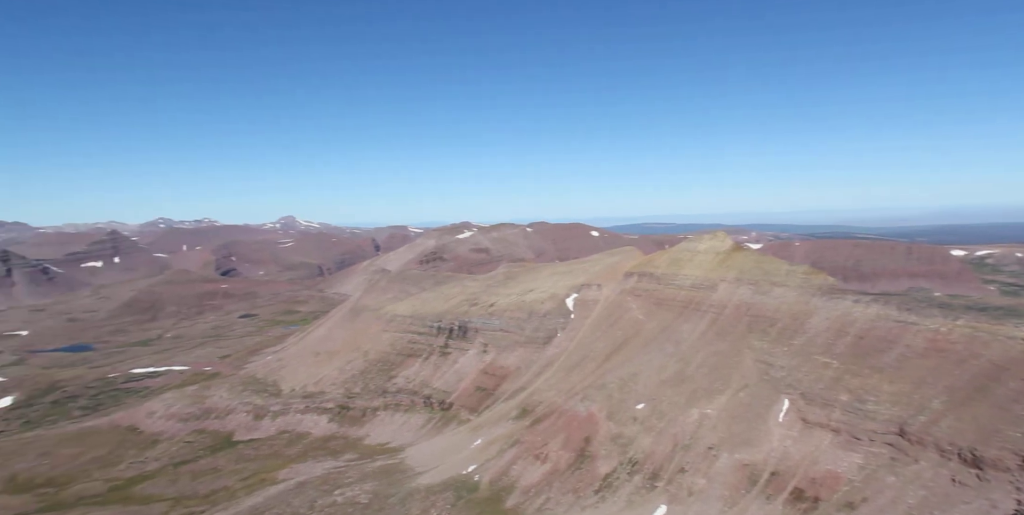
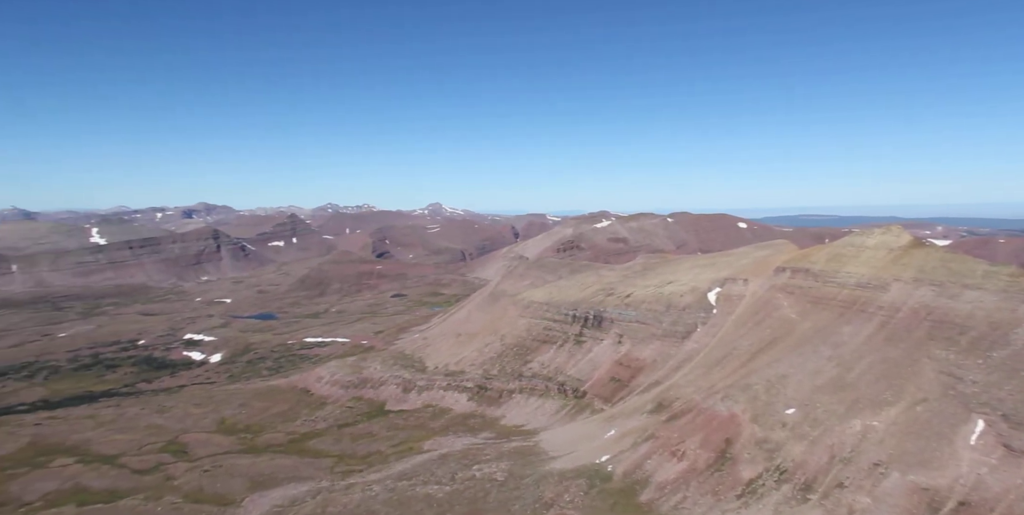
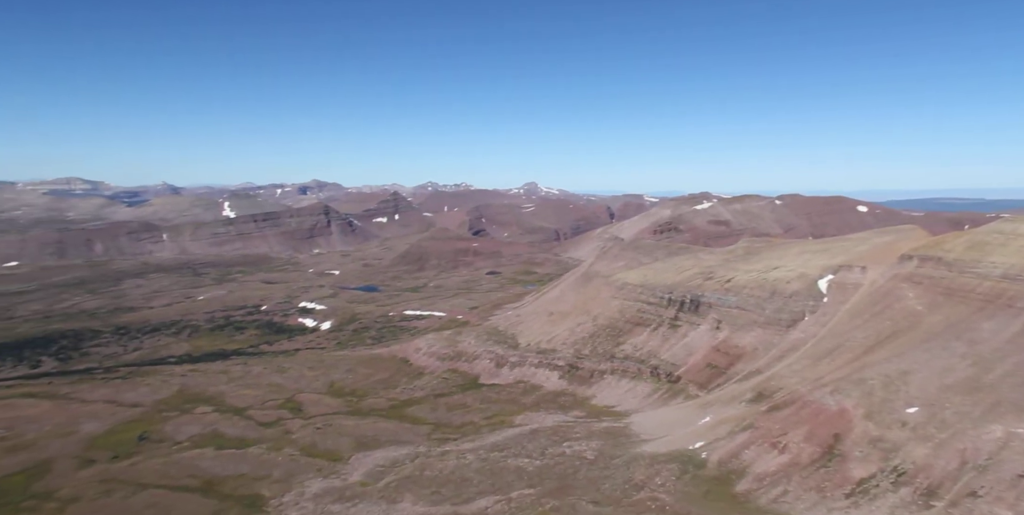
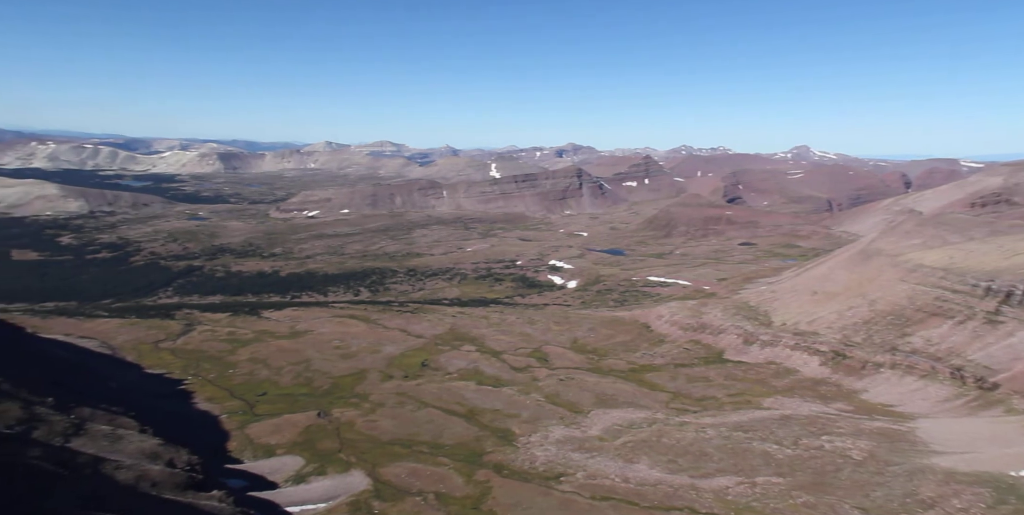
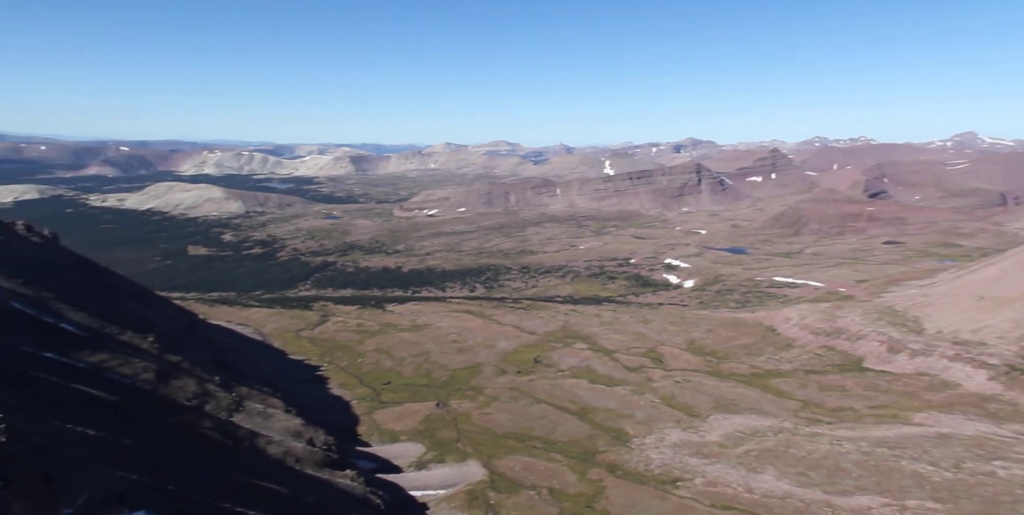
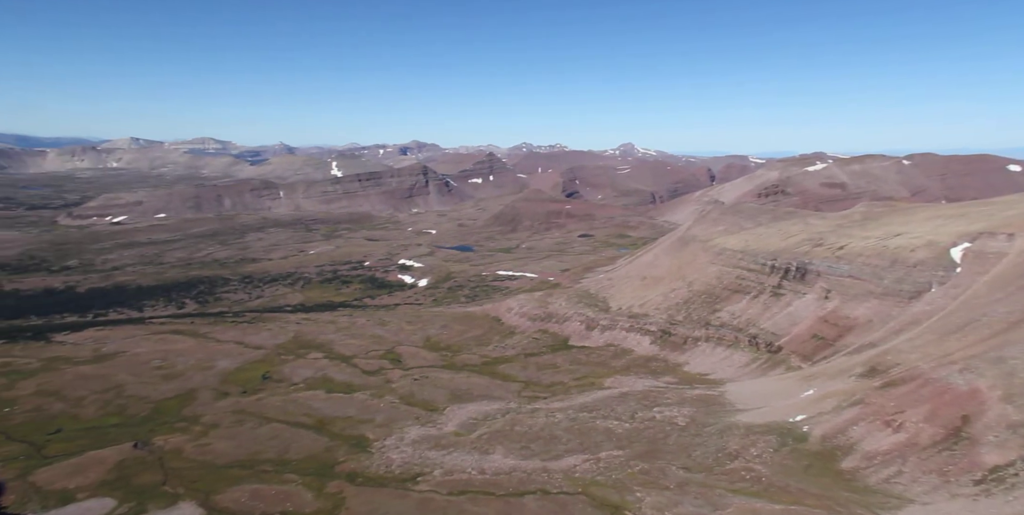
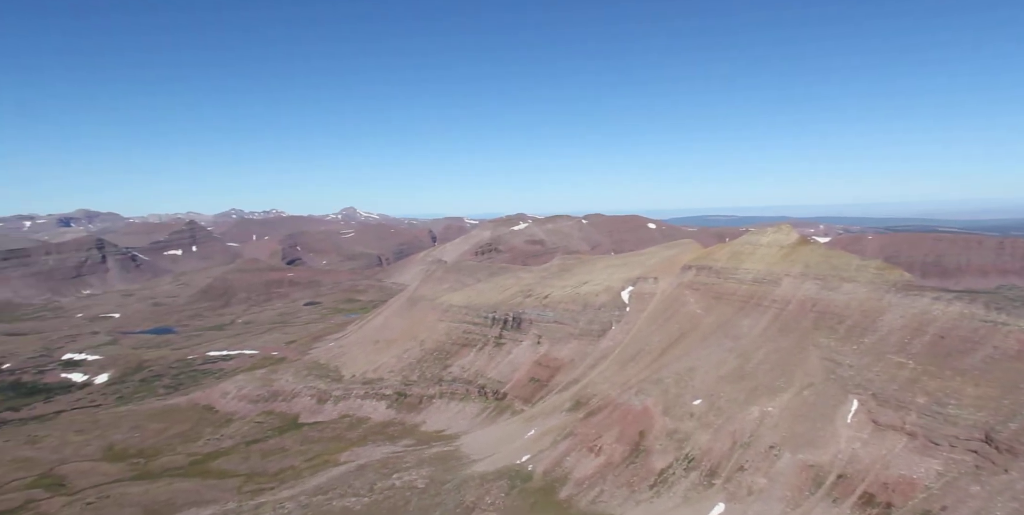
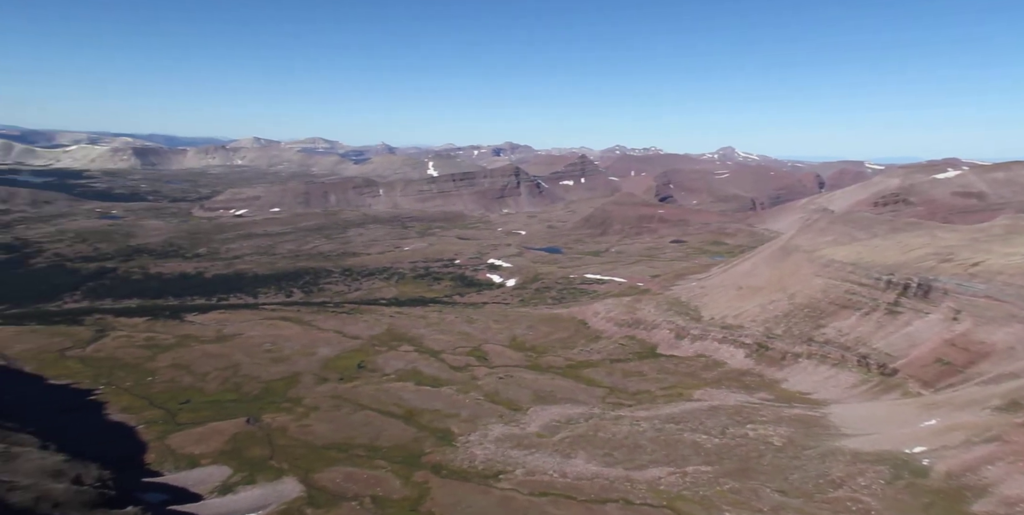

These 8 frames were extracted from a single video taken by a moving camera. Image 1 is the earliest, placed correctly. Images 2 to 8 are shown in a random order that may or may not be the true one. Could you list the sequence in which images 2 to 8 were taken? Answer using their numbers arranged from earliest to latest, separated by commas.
7, 2, 3, 6, 8, 4, 5
